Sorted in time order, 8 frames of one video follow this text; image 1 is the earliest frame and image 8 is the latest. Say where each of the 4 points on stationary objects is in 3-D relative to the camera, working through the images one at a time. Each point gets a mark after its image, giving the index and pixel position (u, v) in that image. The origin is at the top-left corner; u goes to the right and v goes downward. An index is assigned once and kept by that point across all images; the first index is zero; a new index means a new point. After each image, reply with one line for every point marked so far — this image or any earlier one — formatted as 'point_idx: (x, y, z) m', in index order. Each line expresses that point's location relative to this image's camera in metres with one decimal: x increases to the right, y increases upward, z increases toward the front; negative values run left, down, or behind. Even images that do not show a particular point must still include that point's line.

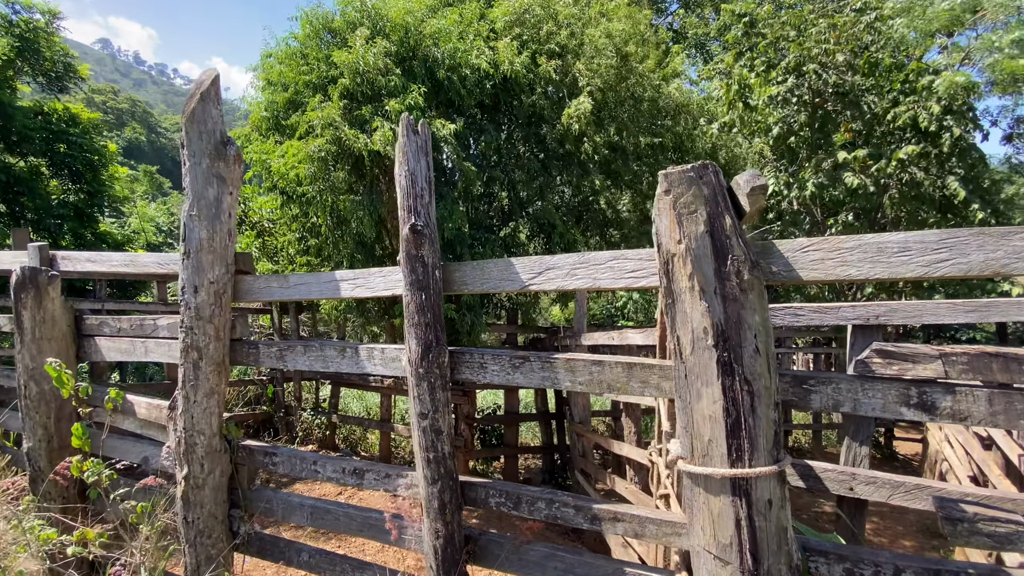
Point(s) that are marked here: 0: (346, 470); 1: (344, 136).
0: (-0.9, -1.0, +2.6) m
1: (-1.8, +1.6, +5.2) m
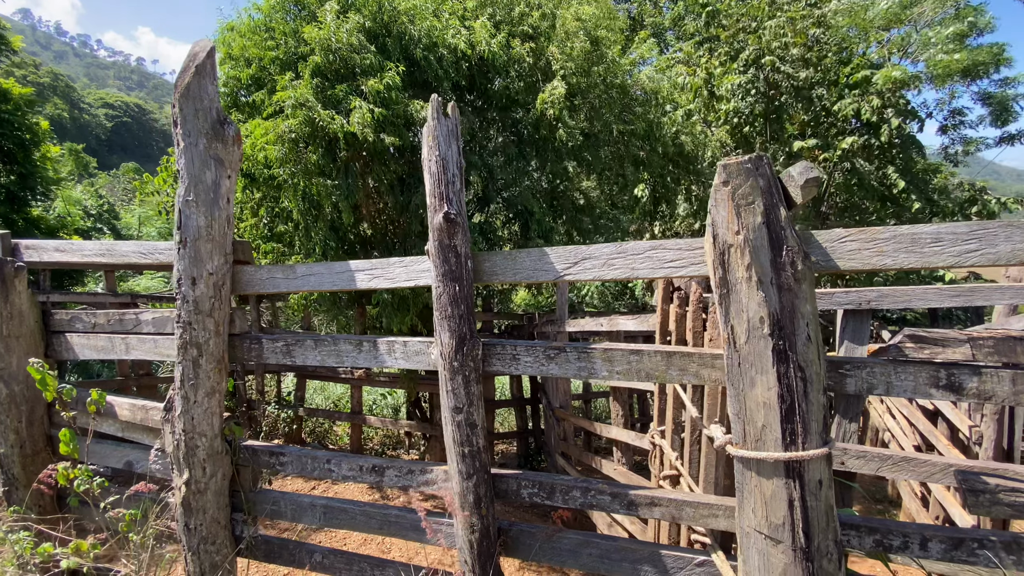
0: (-0.8, -0.9, +2.5) m
1: (-2.0, +1.7, +4.9) m
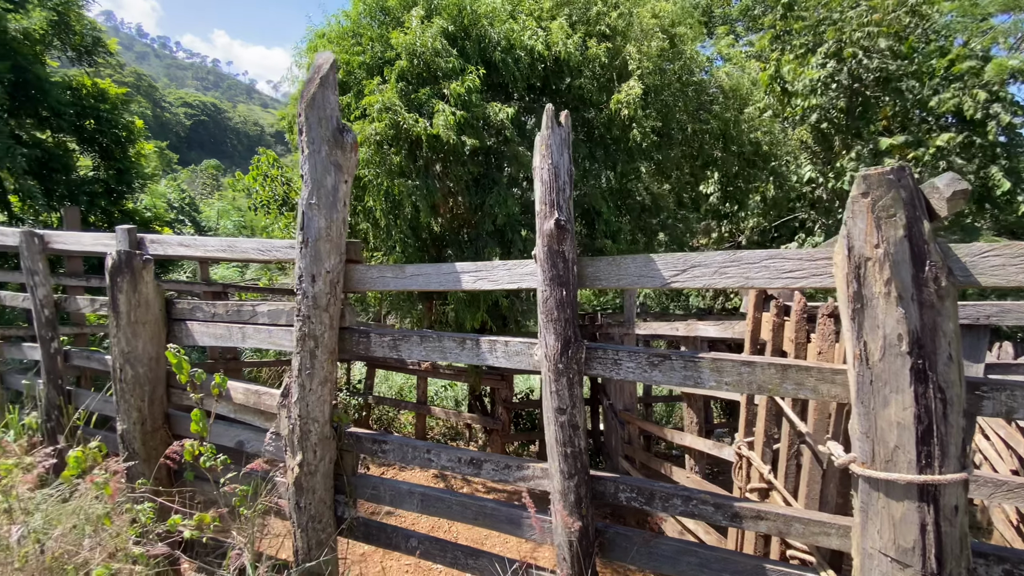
0: (-0.3, -0.9, +2.6) m
1: (-1.2, +1.8, +5.1) m
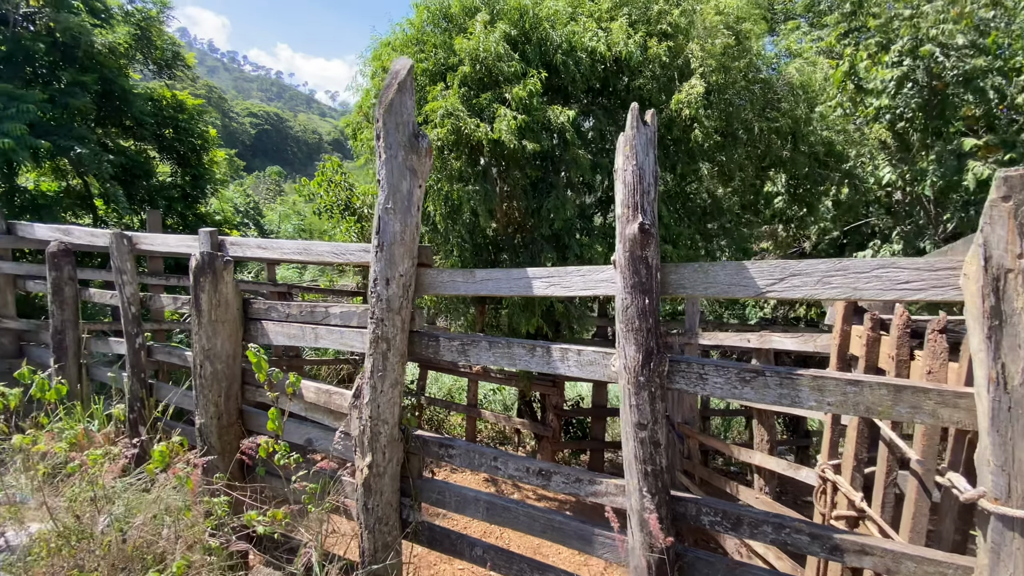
0: (+0.1, -1.0, +2.5) m
1: (-0.5, +1.7, +5.1) m
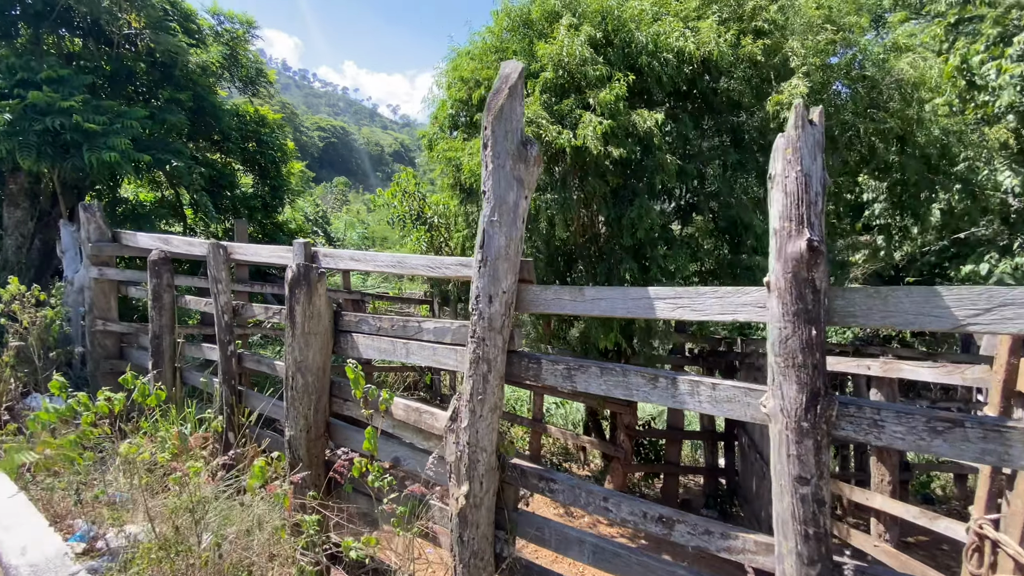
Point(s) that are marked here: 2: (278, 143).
0: (+0.6, -1.1, +2.3) m
1: (+0.3, +1.6, +4.9) m
2: (-4.6, +2.9, +9.5) m
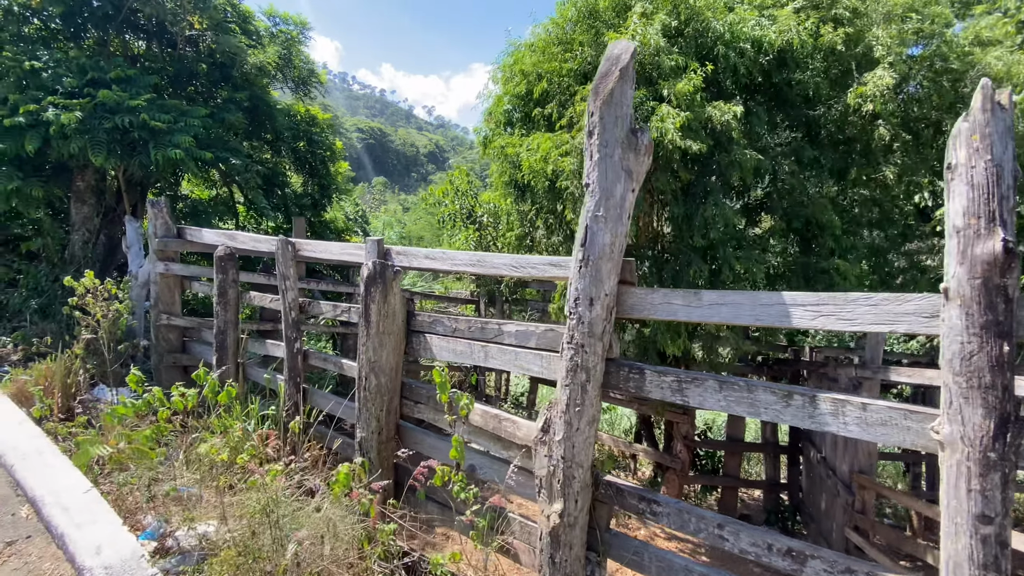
0: (+1.1, -1.1, +2.0) m
1: (+1.0, +1.6, +4.7) m
2: (-3.6, +2.9, +9.6) m
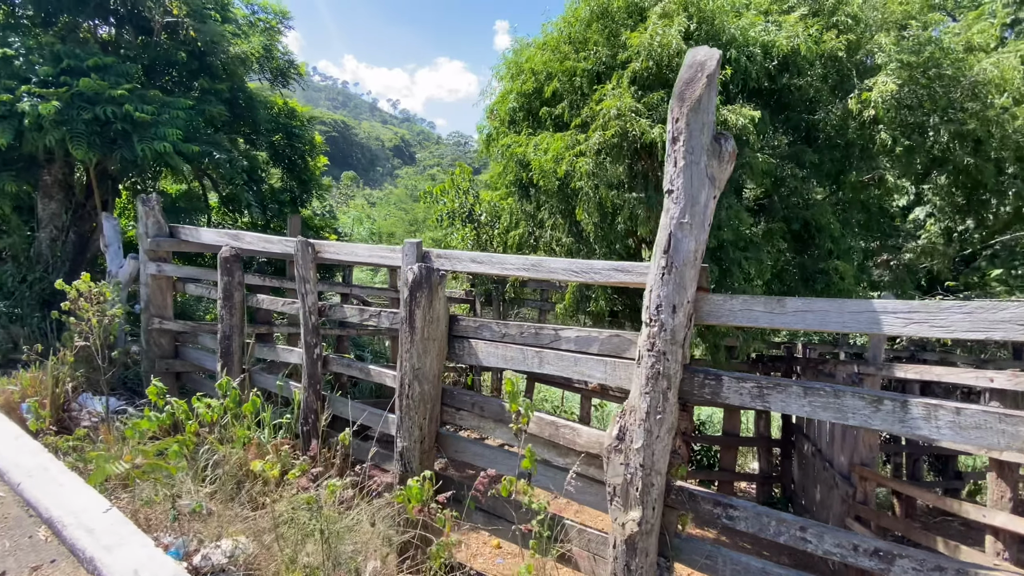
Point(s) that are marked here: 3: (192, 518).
0: (+1.5, -1.1, +2.1) m
1: (+1.2, +1.6, +4.7) m
2: (-3.8, +2.9, +9.2) m
3: (-2.1, -1.5, +3.2) m
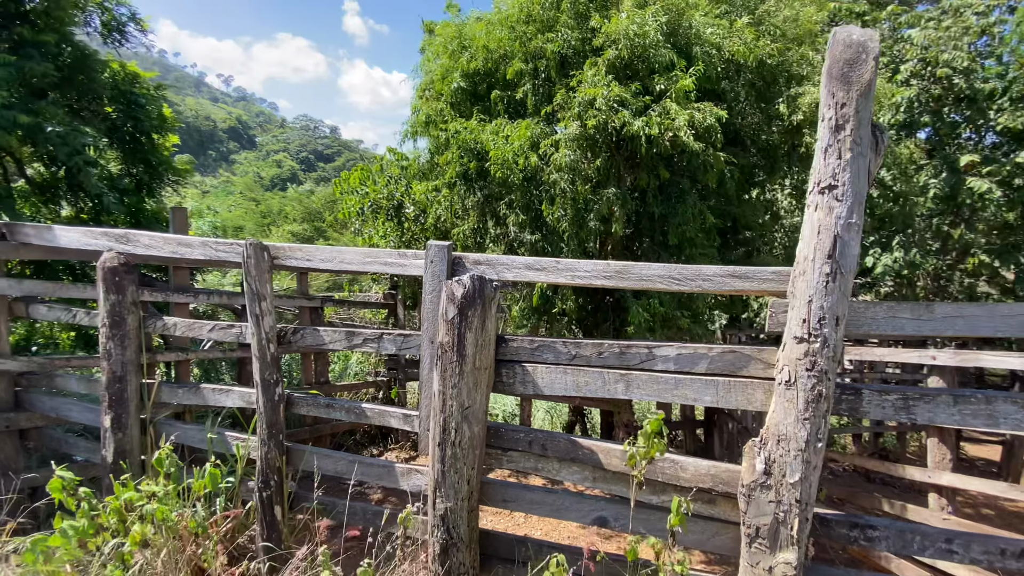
0: (+2.1, -1.1, +2.0) m
1: (+1.0, +1.6, +4.5) m
2: (-5.1, +2.8, +7.4) m
3: (-1.7, -1.7, +2.1) m
